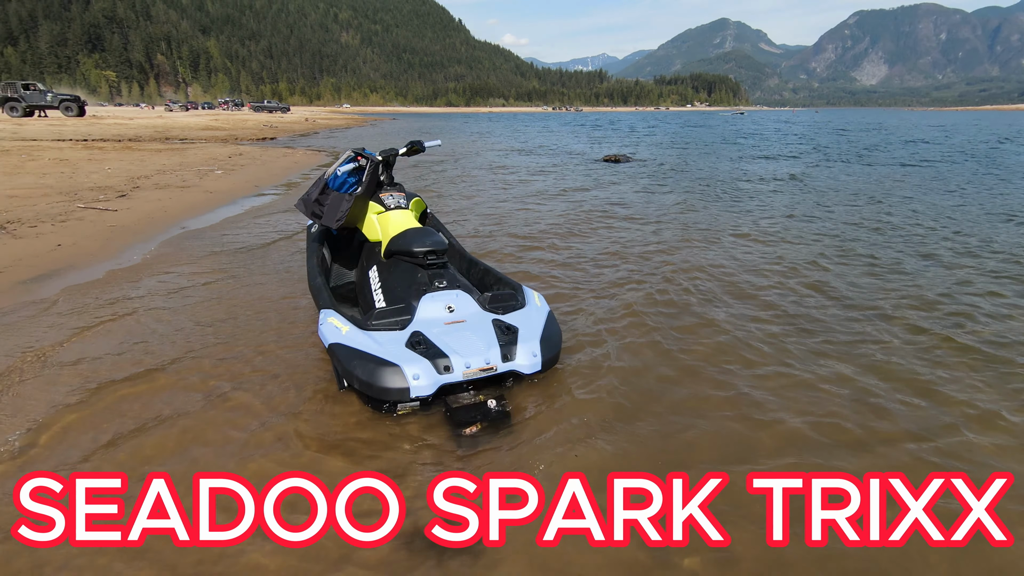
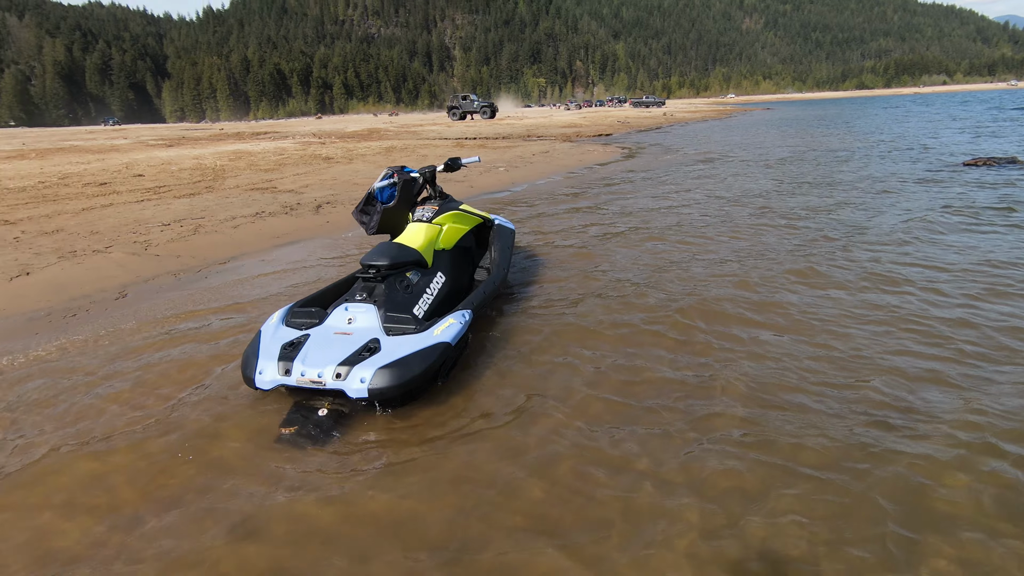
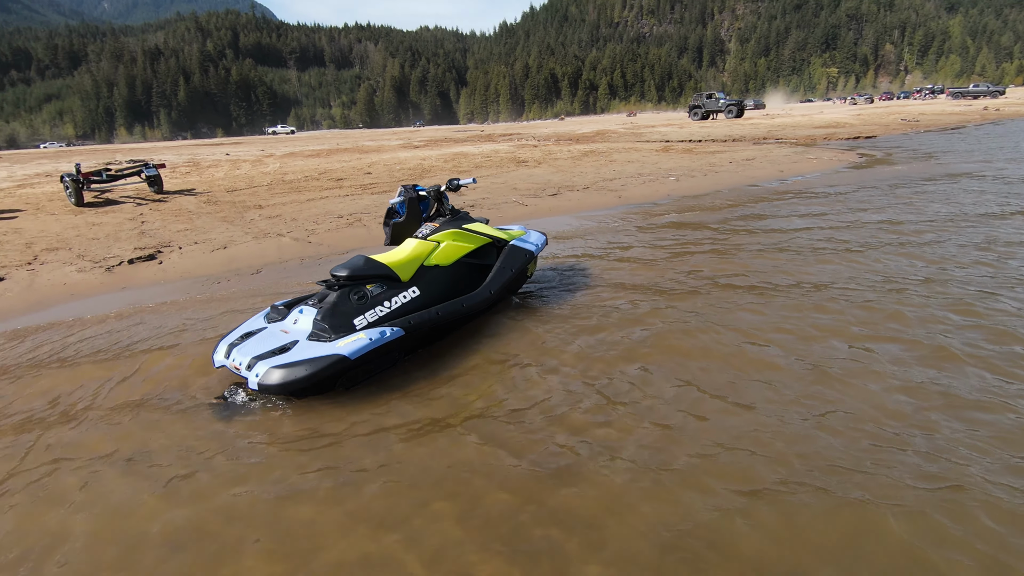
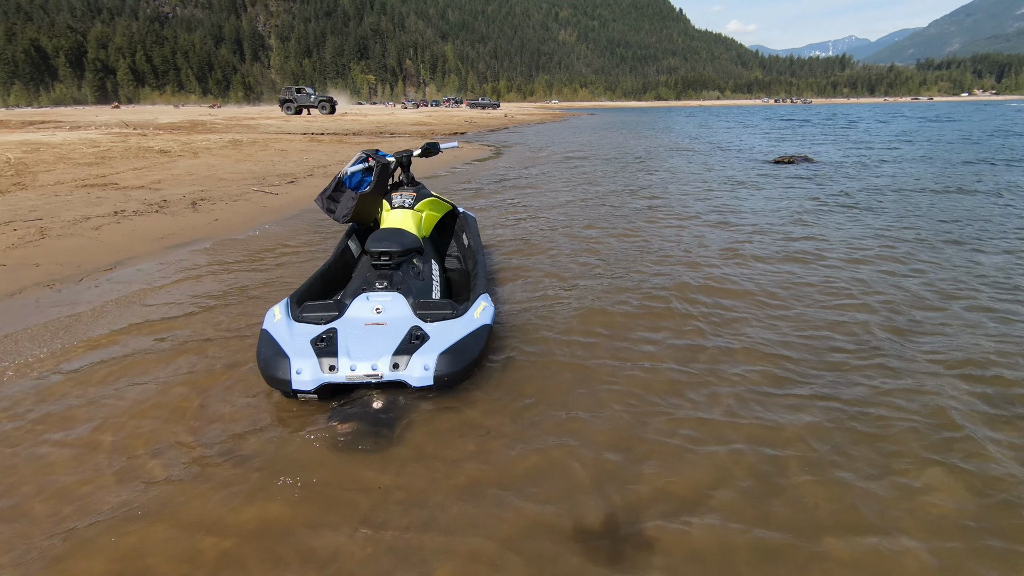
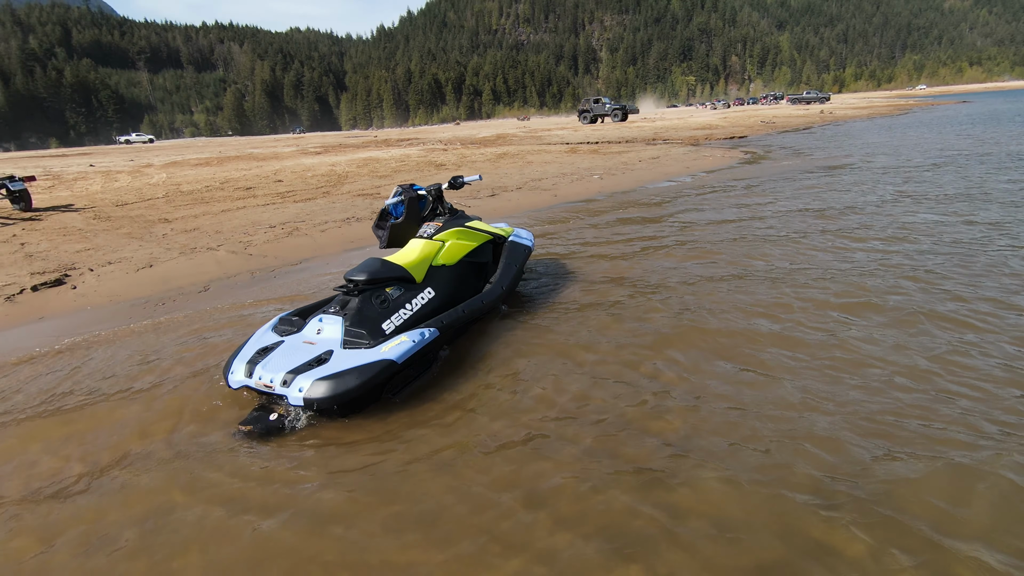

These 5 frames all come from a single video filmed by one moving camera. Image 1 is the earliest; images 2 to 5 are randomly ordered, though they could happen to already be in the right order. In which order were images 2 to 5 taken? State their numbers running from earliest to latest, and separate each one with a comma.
4, 2, 5, 3
